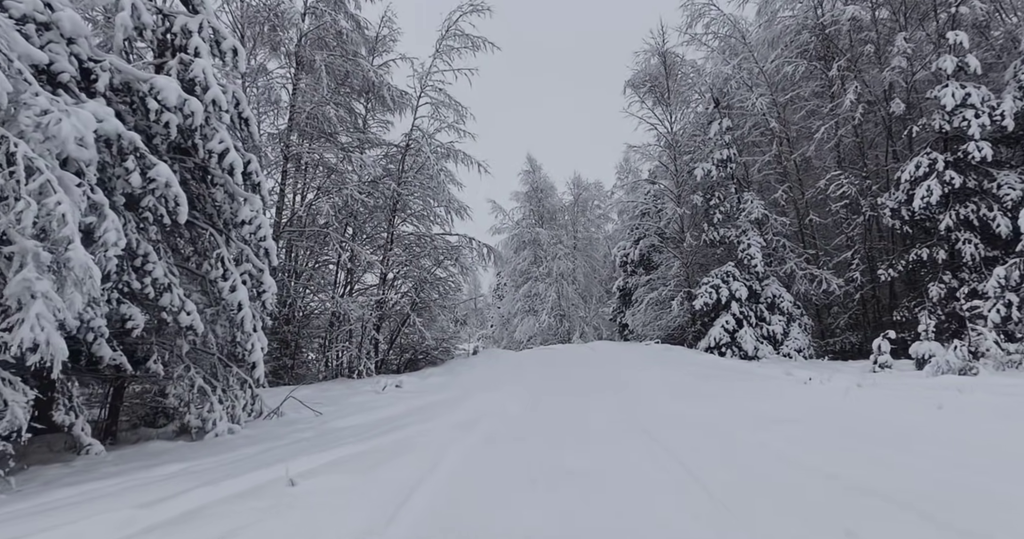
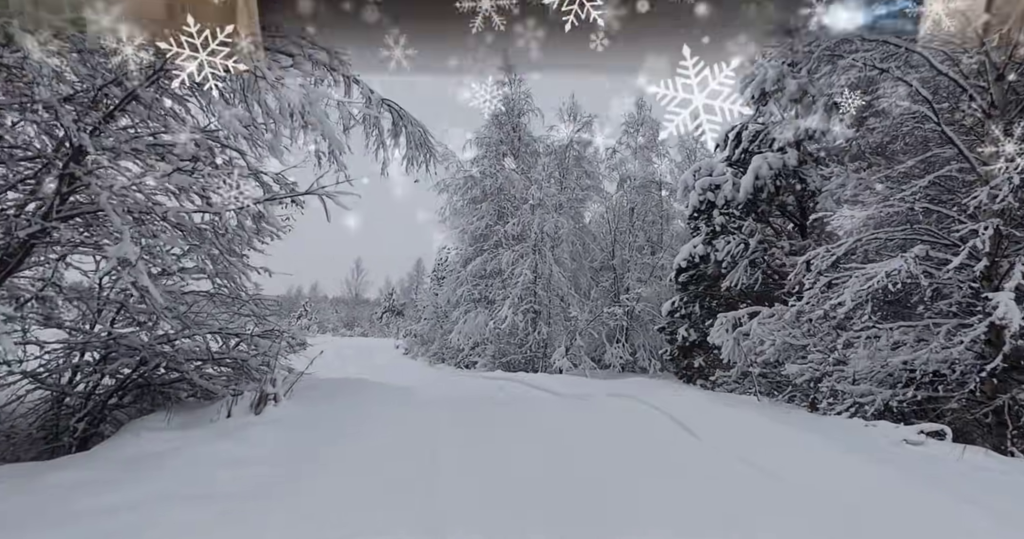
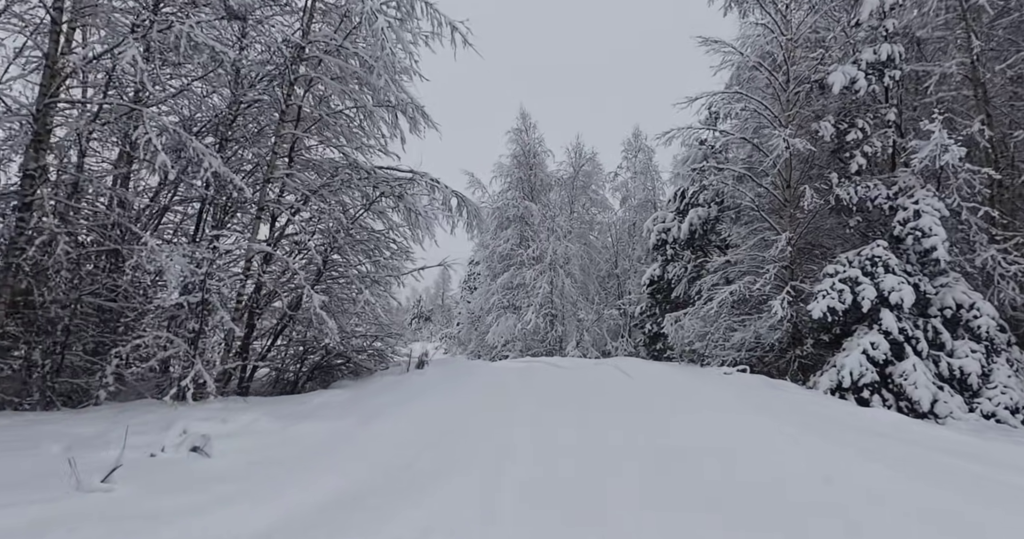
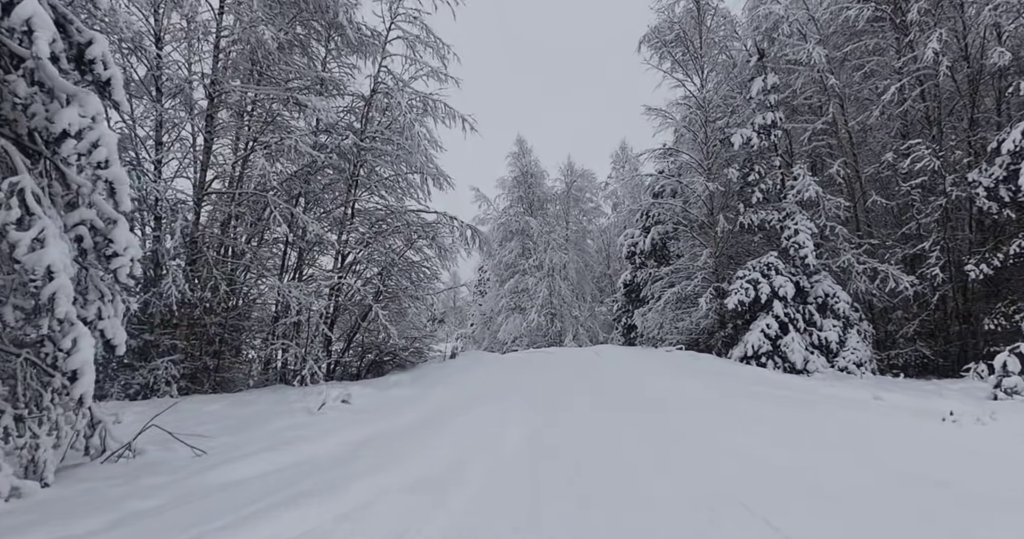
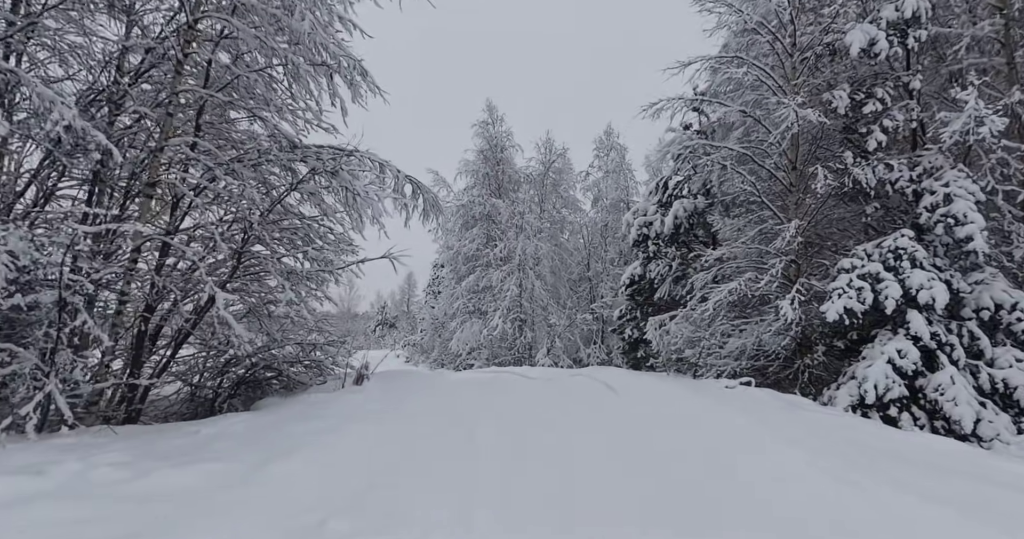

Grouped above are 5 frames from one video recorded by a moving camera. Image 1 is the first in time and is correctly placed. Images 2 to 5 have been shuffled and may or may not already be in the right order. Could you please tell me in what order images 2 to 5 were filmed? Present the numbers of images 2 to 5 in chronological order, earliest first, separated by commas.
4, 3, 5, 2
